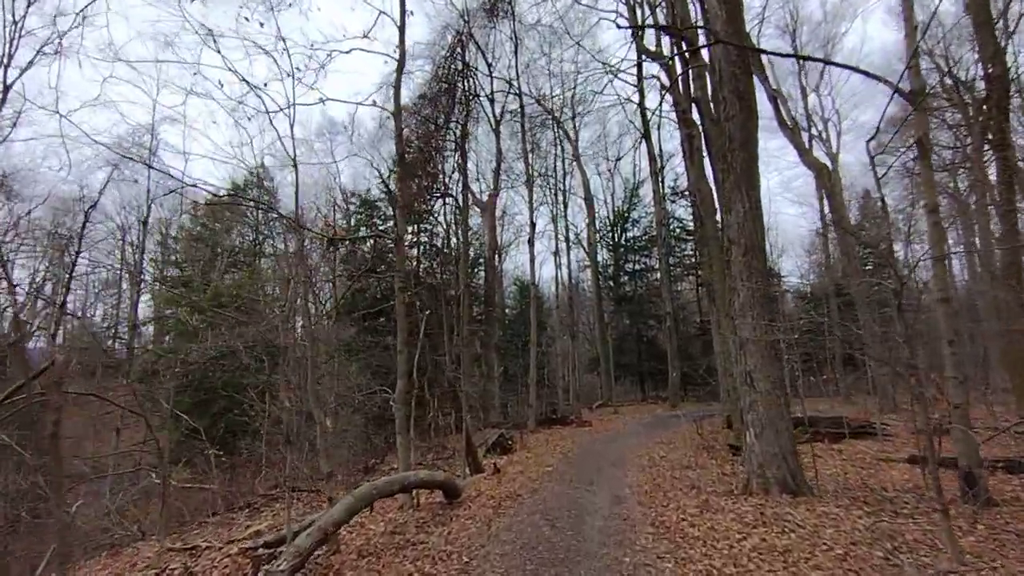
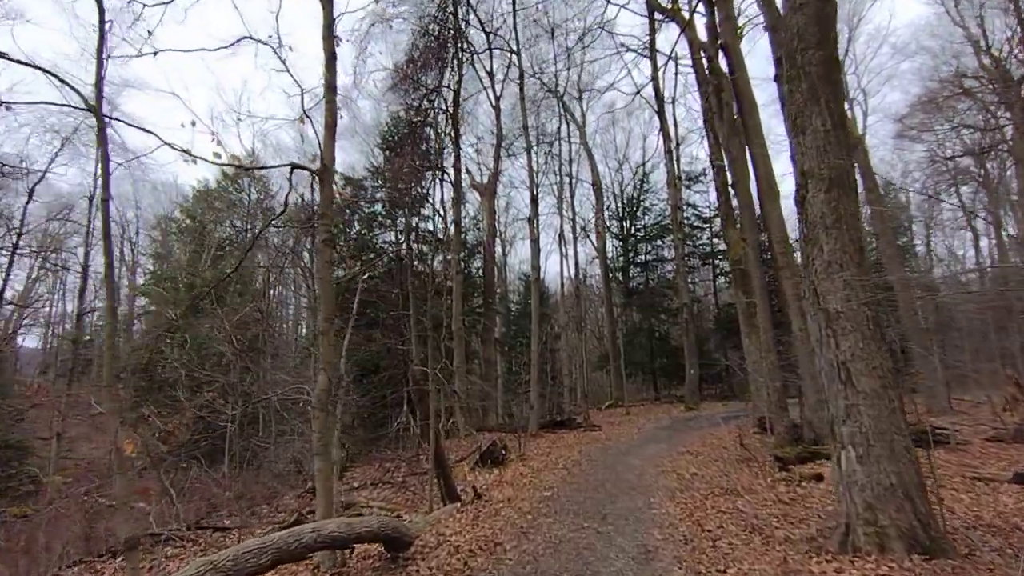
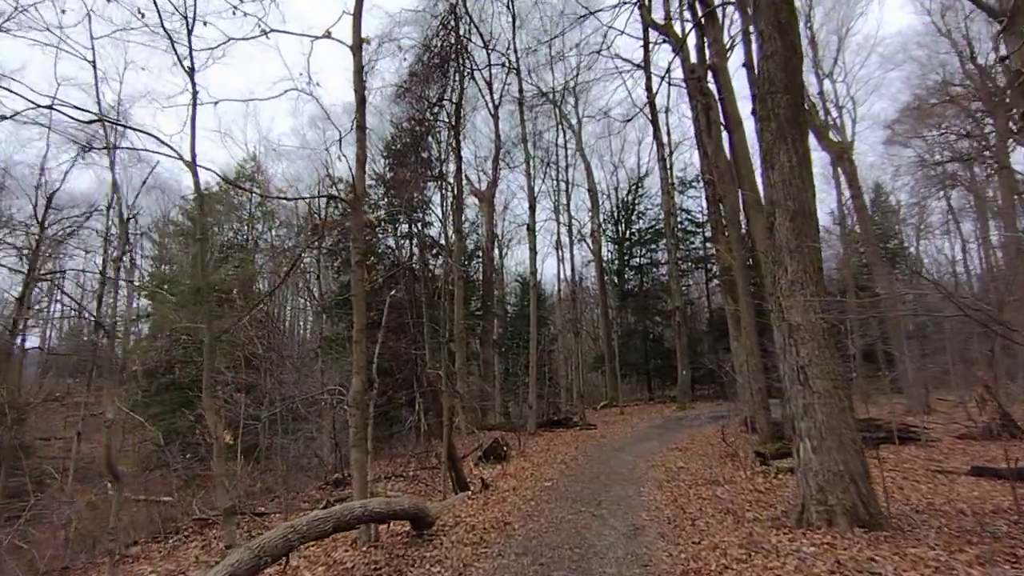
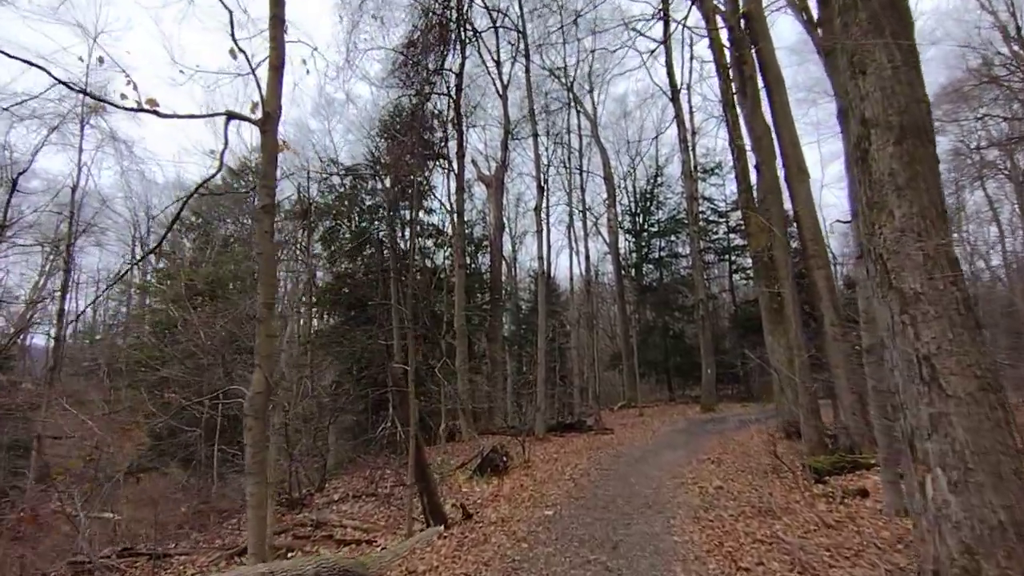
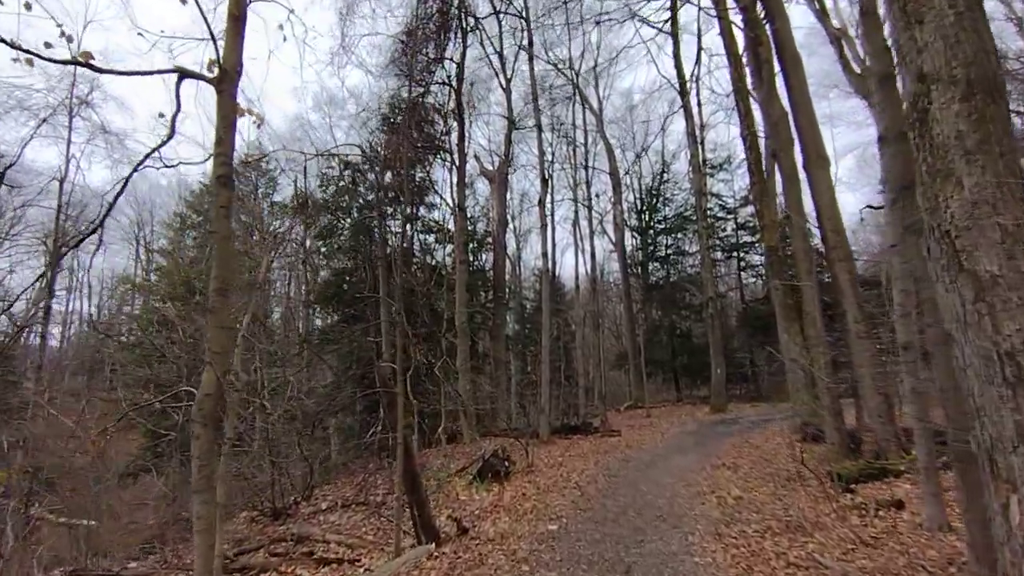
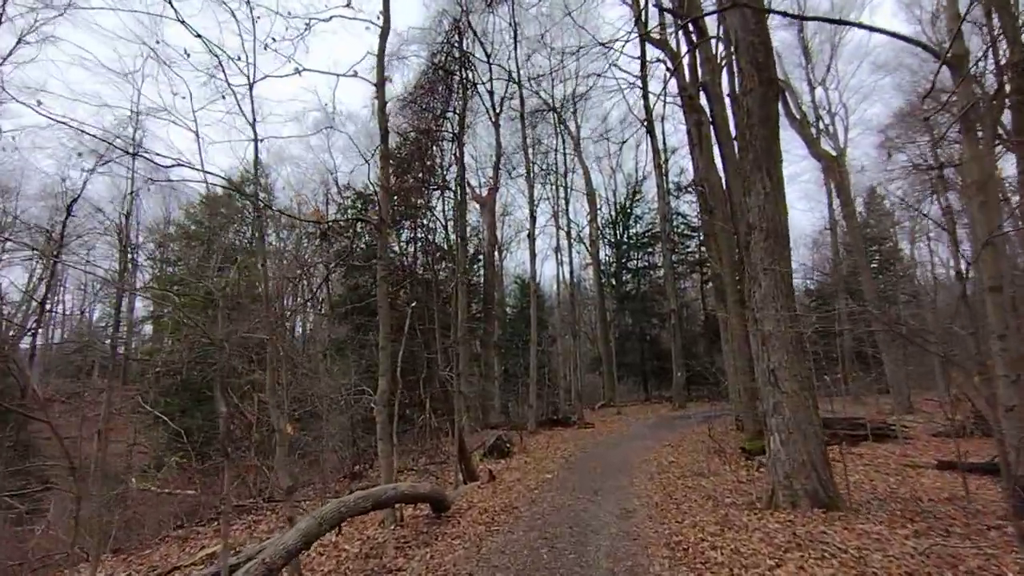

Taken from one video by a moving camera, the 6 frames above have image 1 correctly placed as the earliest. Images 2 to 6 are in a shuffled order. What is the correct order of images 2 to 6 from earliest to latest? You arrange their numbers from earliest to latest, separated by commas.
6, 3, 2, 4, 5
